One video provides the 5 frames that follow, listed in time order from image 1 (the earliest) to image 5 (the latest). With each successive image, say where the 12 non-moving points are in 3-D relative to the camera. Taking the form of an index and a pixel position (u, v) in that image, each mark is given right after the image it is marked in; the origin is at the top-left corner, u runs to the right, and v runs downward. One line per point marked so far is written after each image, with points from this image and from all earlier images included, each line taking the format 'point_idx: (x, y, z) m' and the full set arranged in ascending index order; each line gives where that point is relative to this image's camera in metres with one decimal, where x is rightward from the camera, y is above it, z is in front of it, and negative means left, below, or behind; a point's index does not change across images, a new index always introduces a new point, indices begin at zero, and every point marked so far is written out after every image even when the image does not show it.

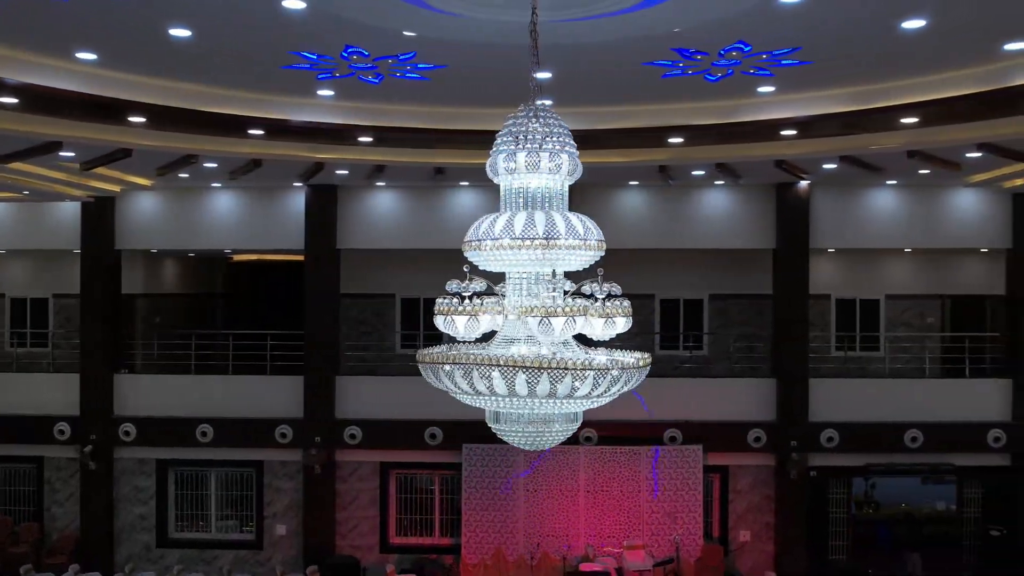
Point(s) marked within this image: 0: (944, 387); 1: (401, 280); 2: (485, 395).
0: (+5.4, -1.2, +12.9) m
1: (-1.6, +0.1, +14.5) m
2: (-0.1, -0.5, +5.2) m
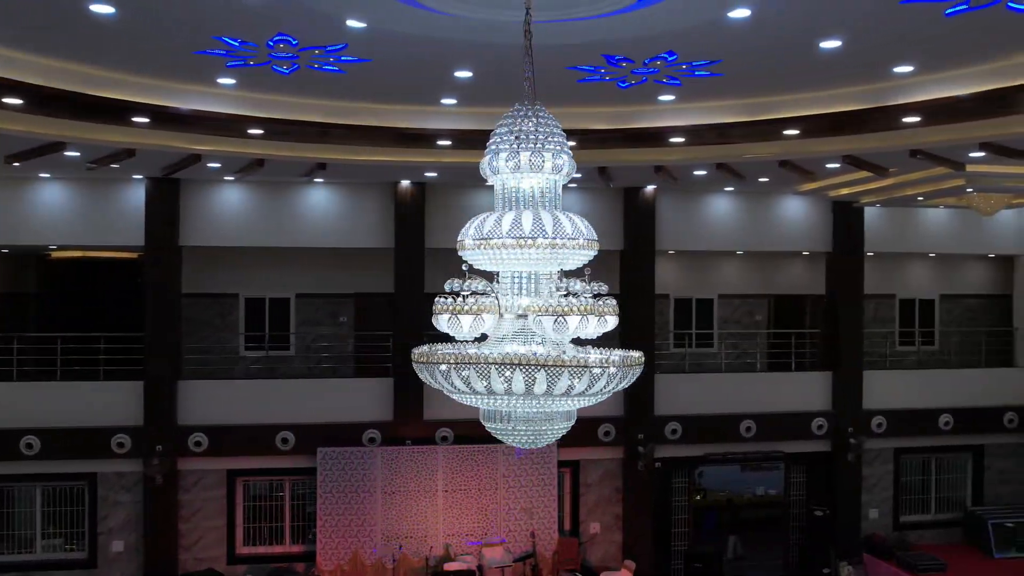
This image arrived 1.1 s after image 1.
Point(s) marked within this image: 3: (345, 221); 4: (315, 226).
0: (+3.5, -1.2, +13.9) m
1: (-3.6, +0.1, +13.9) m
2: (-0.1, -0.5, +5.2) m
3: (-2.2, +0.9, +13.4) m
4: (-2.6, +0.8, +13.4) m
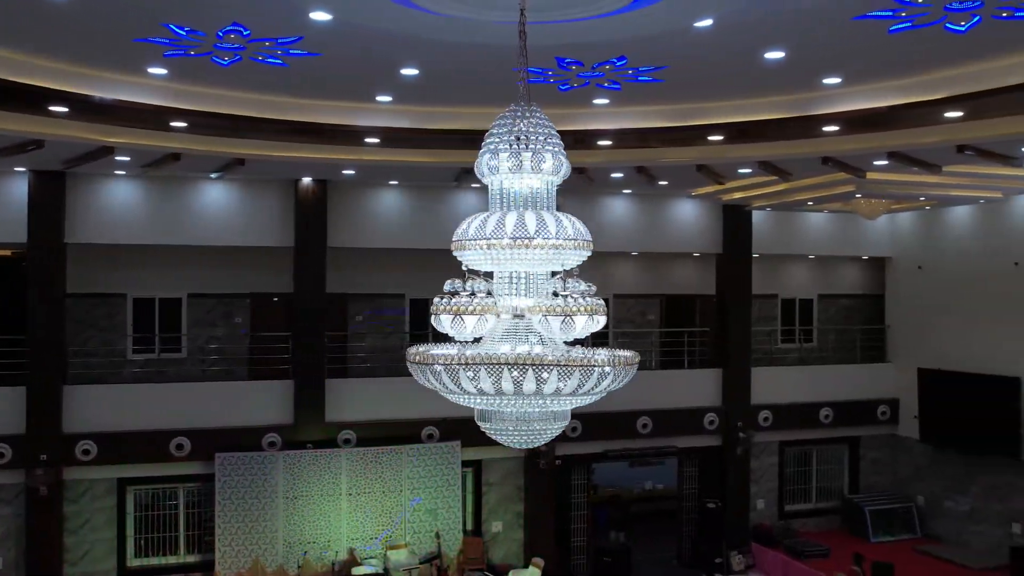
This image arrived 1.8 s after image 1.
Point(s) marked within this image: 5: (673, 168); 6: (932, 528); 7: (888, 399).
0: (+2.1, -1.3, +14.3) m
1: (-4.9, +0.1, +13.2) m
2: (-0.2, -0.5, +5.1) m
3: (-3.4, +0.9, +13.0) m
4: (-3.8, +0.8, +12.9) m
5: (+1.6, +1.2, +10.2) m
6: (+6.0, -3.4, +14.5) m
7: (+5.6, -1.6, +15.1) m
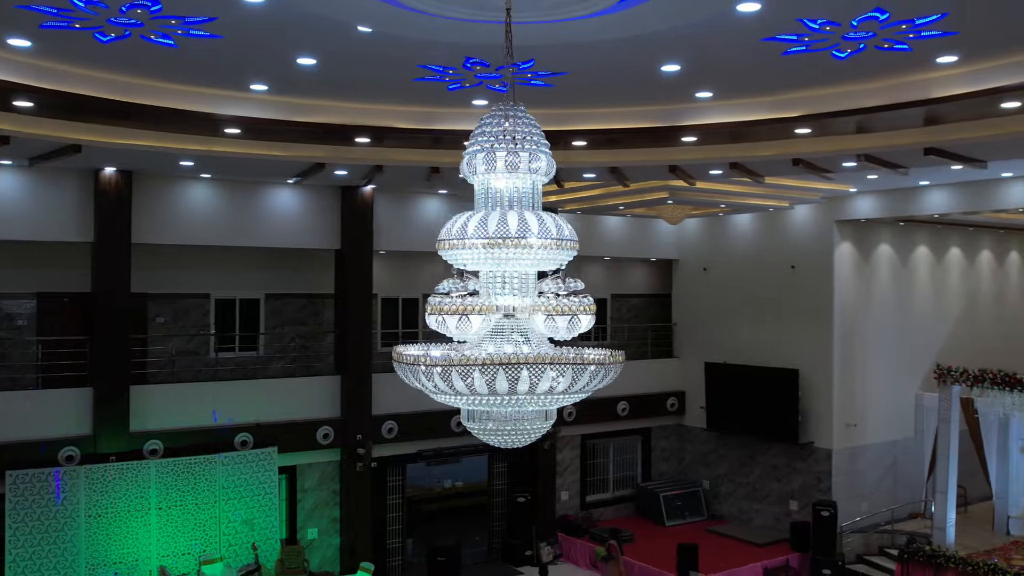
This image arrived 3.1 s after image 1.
0: (-0.5, -1.3, +14.5) m
1: (-7.0, +0.1, +11.6) m
2: (-0.2, -0.5, +5.1) m
3: (-5.5, +0.9, +11.7) m
4: (-5.8, +0.8, +11.5) m
5: (+0.1, +1.2, +10.4) m
6: (+3.2, -3.4, +15.8) m
7: (+2.6, -1.6, +16.2) m
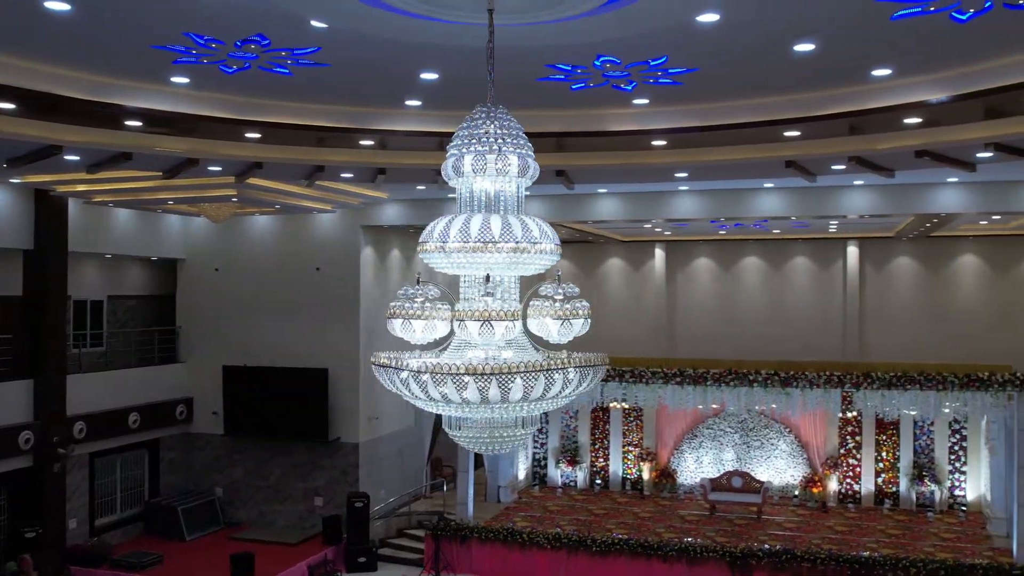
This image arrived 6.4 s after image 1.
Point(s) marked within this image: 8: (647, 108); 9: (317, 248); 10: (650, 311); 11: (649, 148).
0: (-6.3, -1.3, +12.1) m
1: (-9.6, +0.2, +5.8) m
2: (-0.2, -0.6, +4.9) m
3: (-8.5, +0.9, +6.8) m
4: (-8.6, +0.8, +6.5) m
5: (-3.3, +1.2, +9.3) m
6: (-4.2, -3.4, +15.3) m
7: (-4.9, -1.7, +15.3) m
8: (+1.2, +1.6, +8.8) m
9: (-2.8, +0.6, +15.0) m
10: (+2.4, -0.4, +18.0) m
11: (+1.3, +1.3, +9.6) m
